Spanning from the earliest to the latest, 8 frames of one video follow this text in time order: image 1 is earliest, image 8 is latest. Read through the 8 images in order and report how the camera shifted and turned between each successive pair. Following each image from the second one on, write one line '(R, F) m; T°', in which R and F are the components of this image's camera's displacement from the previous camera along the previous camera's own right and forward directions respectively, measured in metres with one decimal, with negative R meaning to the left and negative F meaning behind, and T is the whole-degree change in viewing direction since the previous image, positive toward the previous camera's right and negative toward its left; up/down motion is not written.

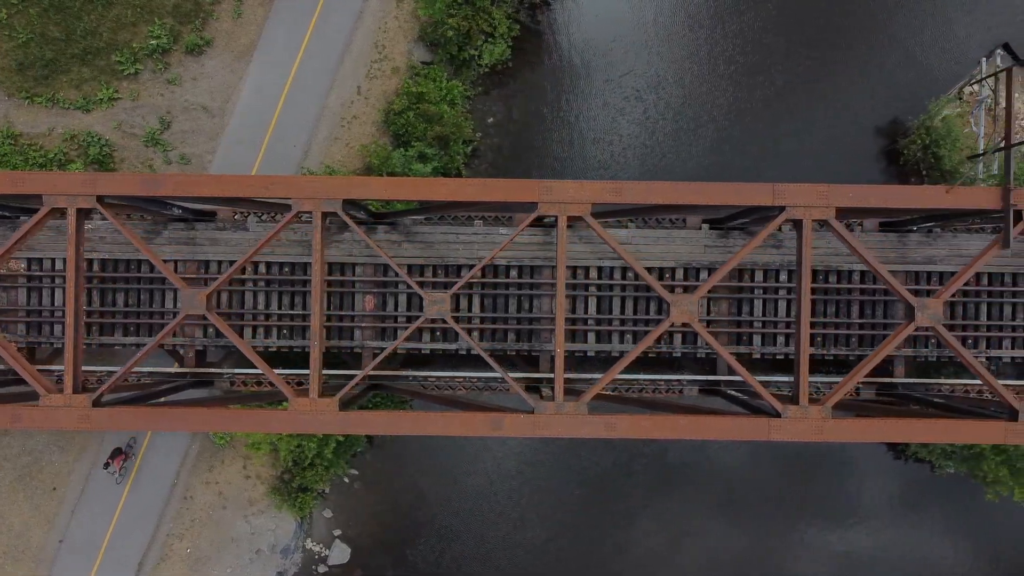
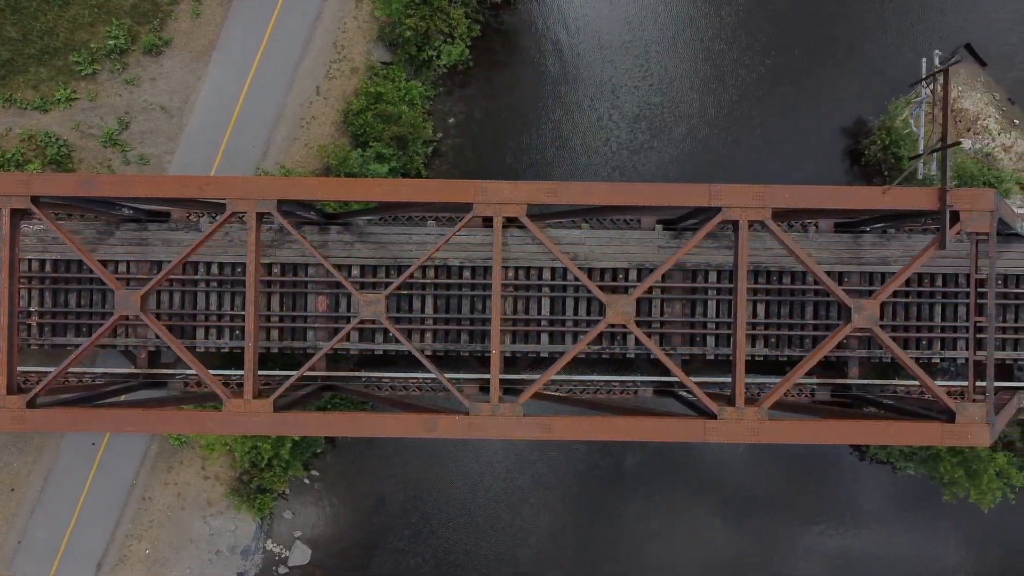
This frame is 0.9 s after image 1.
(+0.5, 0.0) m; 0°
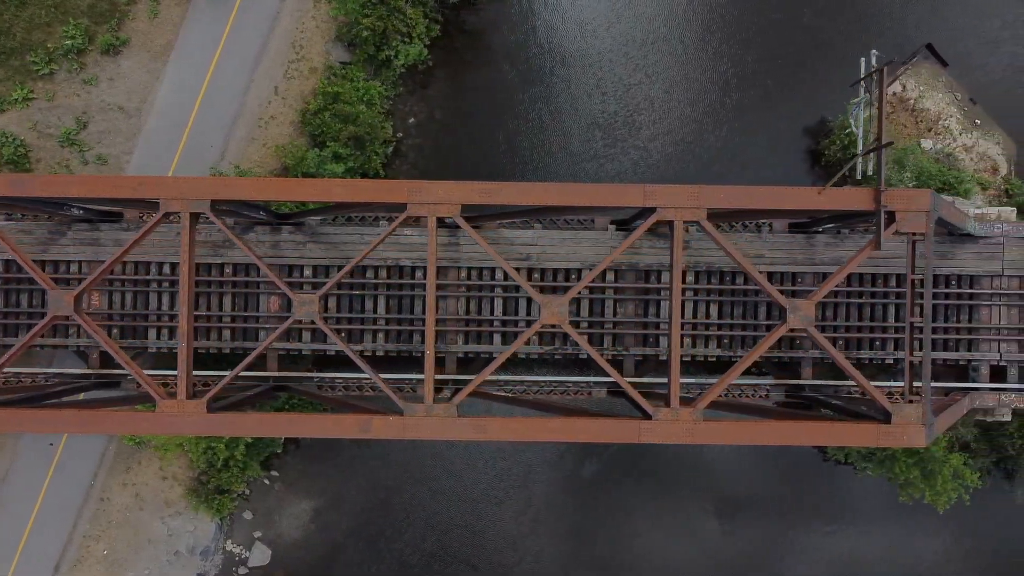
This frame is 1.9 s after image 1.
(+0.6, 0.0) m; 0°
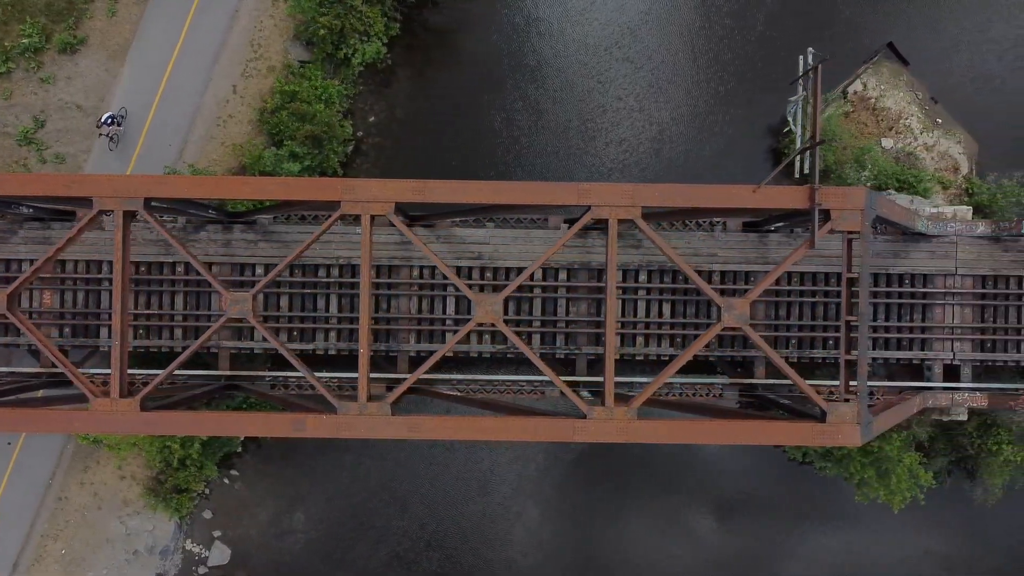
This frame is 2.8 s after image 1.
(+0.6, 0.0) m; 0°
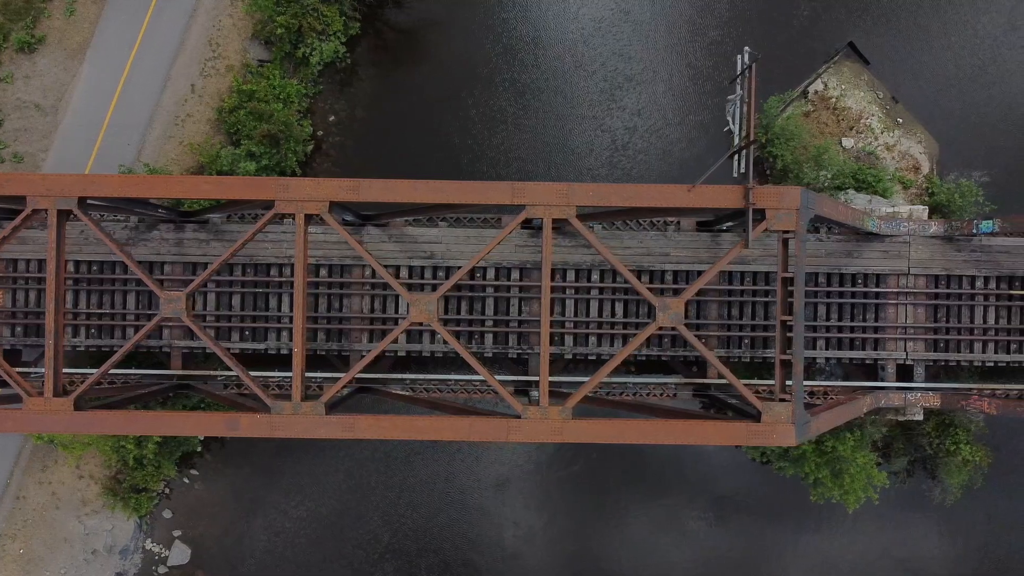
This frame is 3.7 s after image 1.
(+0.5, 0.0) m; 0°
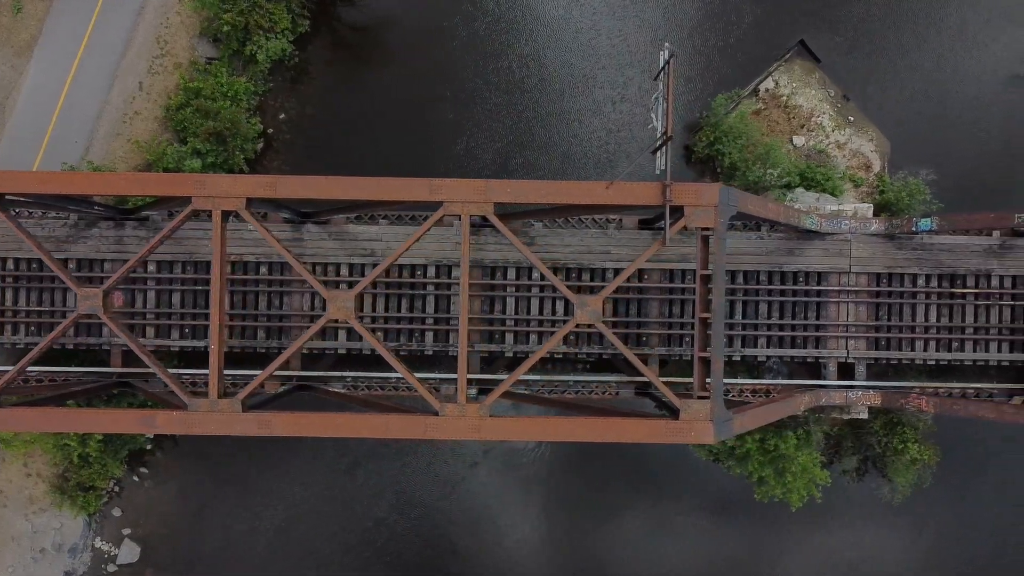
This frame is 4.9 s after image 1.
(+0.7, 0.0) m; 0°
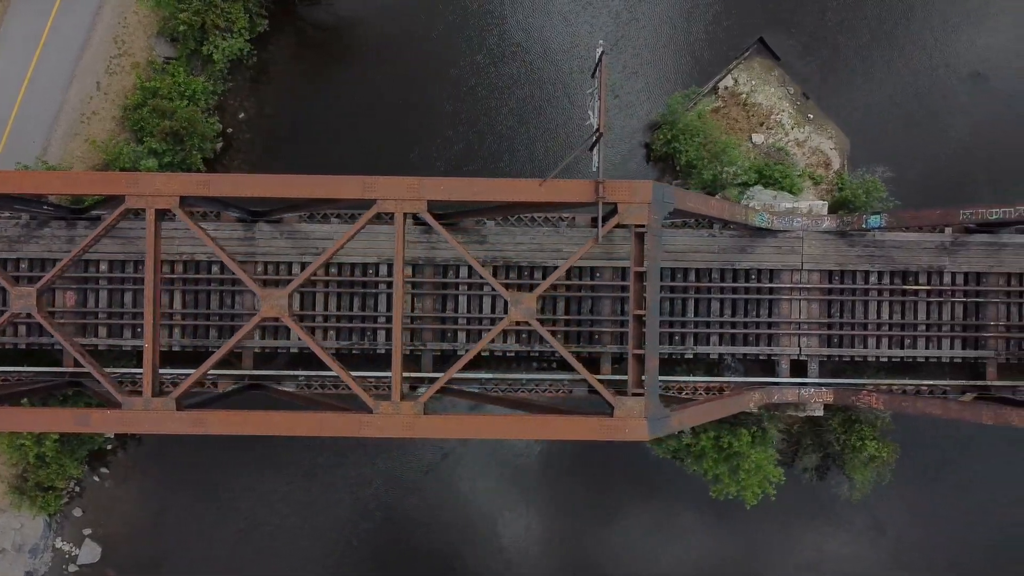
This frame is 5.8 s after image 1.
(+0.6, 0.0) m; 0°
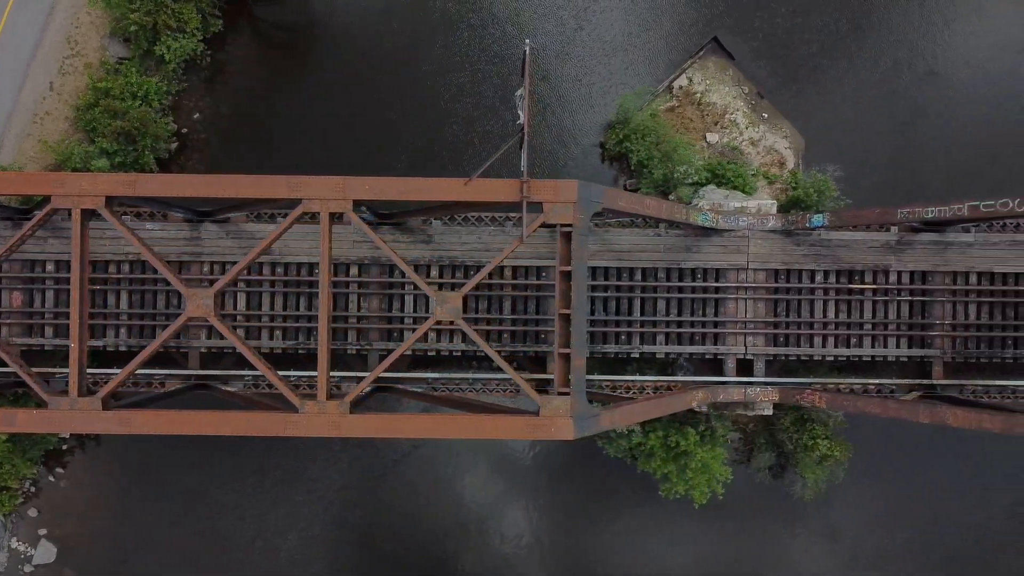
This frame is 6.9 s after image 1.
(+0.6, 0.0) m; 0°
